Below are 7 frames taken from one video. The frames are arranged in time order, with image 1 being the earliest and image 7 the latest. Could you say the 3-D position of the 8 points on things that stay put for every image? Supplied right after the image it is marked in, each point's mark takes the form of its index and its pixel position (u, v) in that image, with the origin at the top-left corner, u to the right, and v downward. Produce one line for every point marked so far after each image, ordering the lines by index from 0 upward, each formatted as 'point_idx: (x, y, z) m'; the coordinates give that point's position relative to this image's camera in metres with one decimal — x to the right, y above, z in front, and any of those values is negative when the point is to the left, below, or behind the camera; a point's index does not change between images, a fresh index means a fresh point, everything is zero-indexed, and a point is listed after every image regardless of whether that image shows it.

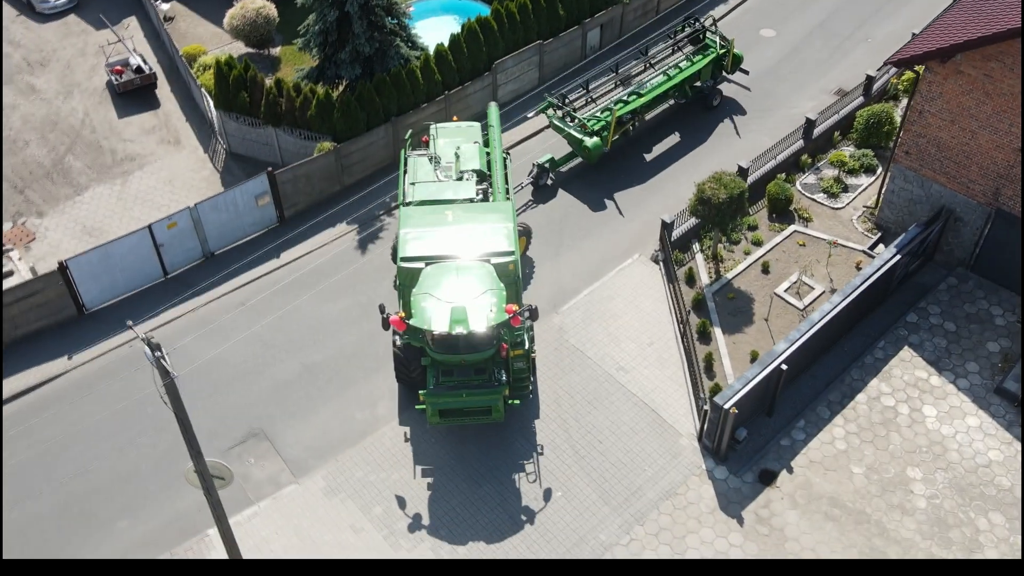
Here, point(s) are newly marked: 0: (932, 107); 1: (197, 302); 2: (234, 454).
0: (+9.0, +3.9, +18.7) m
1: (-7.2, -0.3, +19.8) m
2: (-5.4, -3.3, +16.9) m
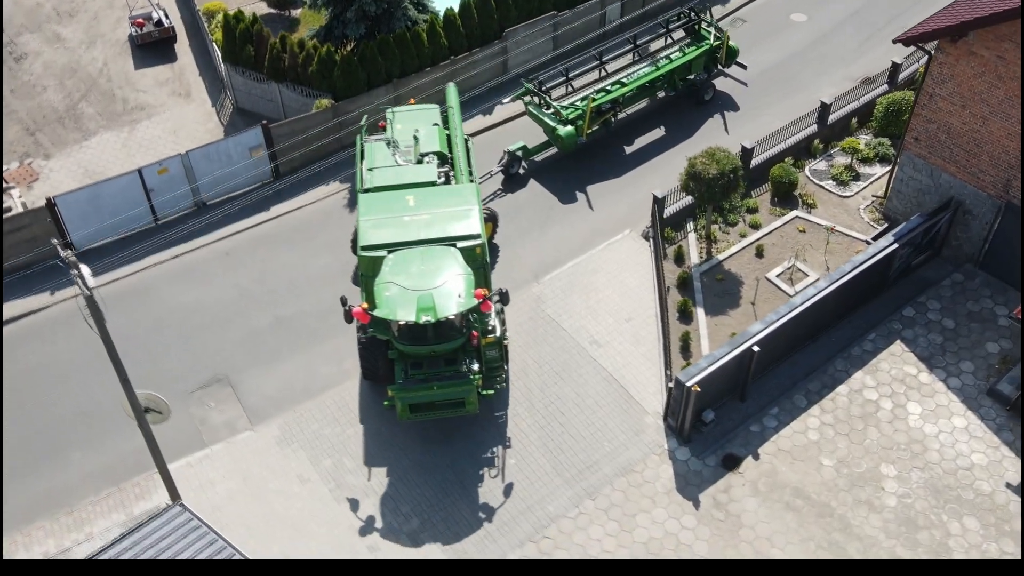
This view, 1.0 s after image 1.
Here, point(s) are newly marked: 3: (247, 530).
0: (+8.8, +4.0, +17.7) m
1: (-7.6, +0.9, +19.9) m
2: (-6.2, -2.2, +16.9) m
3: (-4.6, -4.2, +14.9) m
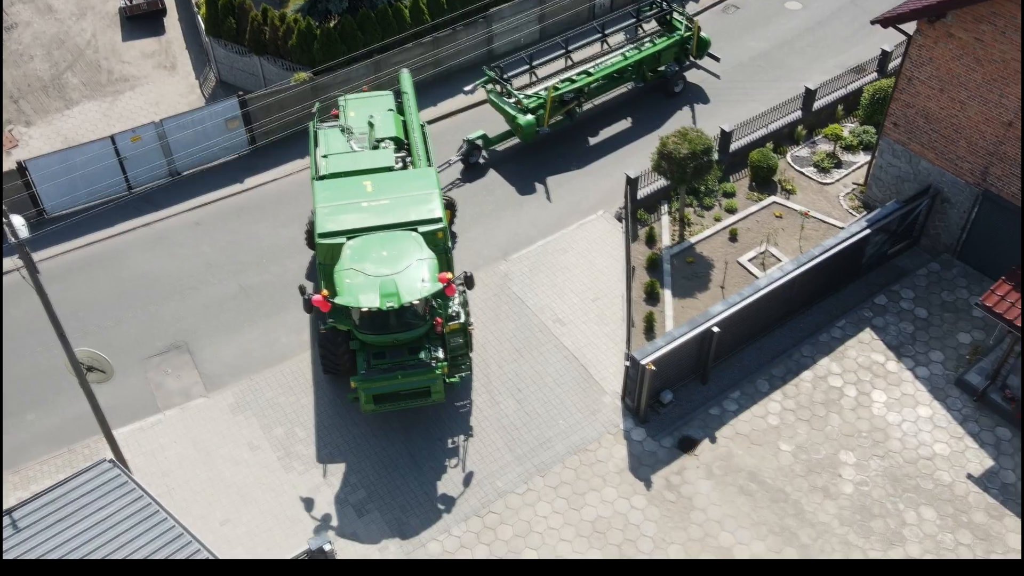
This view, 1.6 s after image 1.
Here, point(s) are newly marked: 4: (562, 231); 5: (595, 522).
0: (+8.2, +4.3, +17.3) m
1: (-8.2, +1.6, +19.9) m
2: (-7.0, -1.5, +16.8) m
3: (-5.5, -3.5, +14.8) m
4: (+1.1, +1.3, +19.6) m
5: (+1.4, -4.0, +14.6) m
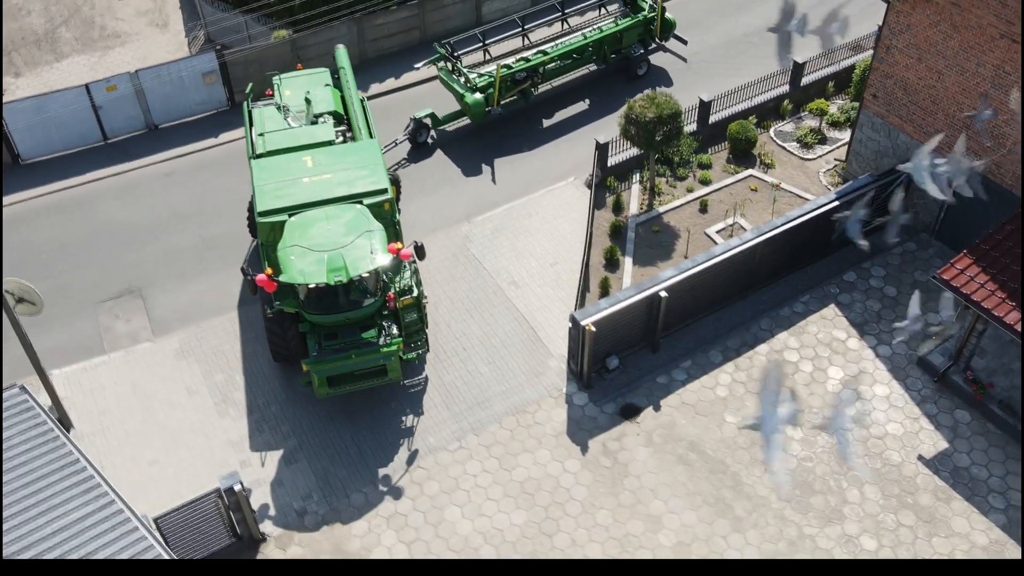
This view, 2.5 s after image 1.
0: (+7.4, +4.7, +16.6) m
1: (-8.9, +2.8, +20.0) m
2: (-8.0, -0.4, +16.9) m
3: (-6.6, -2.5, +14.8) m
4: (+0.4, +2.0, +19.2) m
5: (+0.2, -3.2, +14.3) m
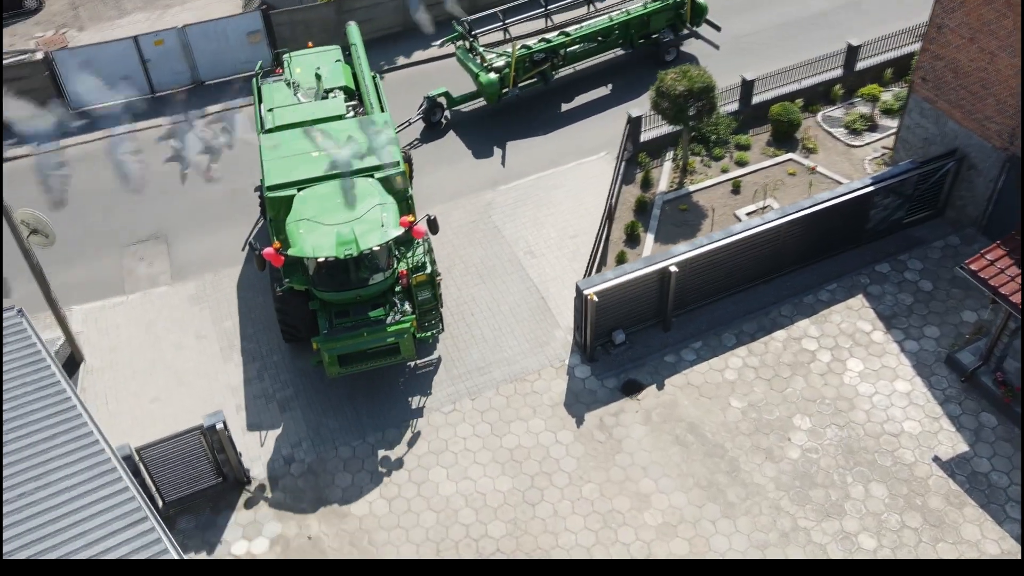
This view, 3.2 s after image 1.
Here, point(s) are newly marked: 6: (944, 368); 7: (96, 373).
0: (+8.0, +4.8, +15.7) m
1: (-8.1, +4.0, +20.4) m
2: (-7.7, +0.7, +17.3) m
3: (-6.6, -1.5, +15.2) m
4: (+1.0, +2.6, +18.9) m
5: (0.0, -2.6, +14.0) m
6: (+7.4, -1.4, +14.8) m
7: (-7.3, -1.5, +15.1) m
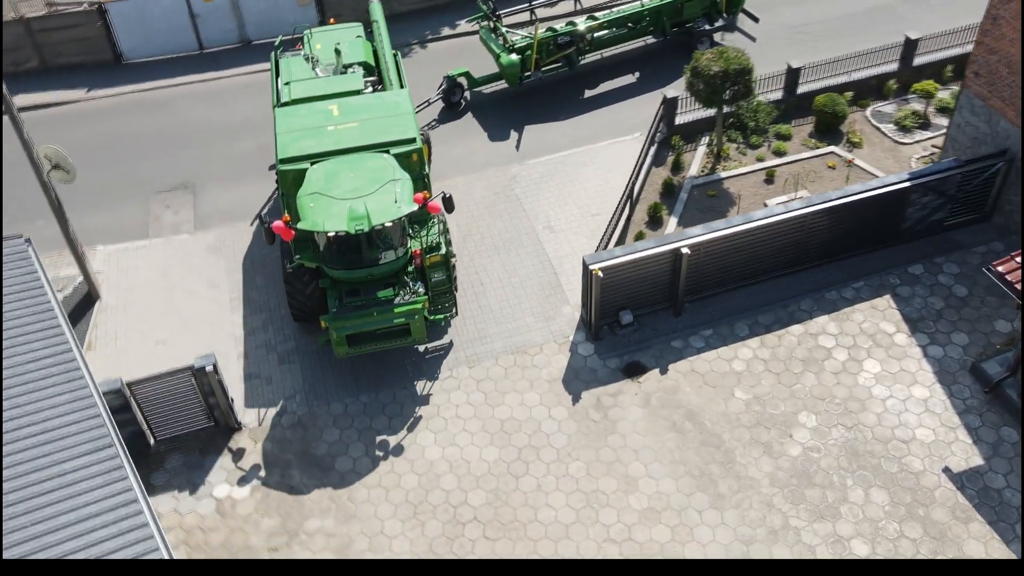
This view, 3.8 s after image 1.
0: (+8.5, +4.7, +14.7) m
1: (-7.2, +5.1, +20.8) m
2: (-7.2, +1.8, +17.7) m
3: (-6.6, -0.4, +15.5) m
4: (+1.7, +3.0, +18.5) m
5: (-0.1, -2.1, +13.8) m
6: (+7.3, -1.5, +14.0) m
7: (-7.2, -0.4, +15.4) m
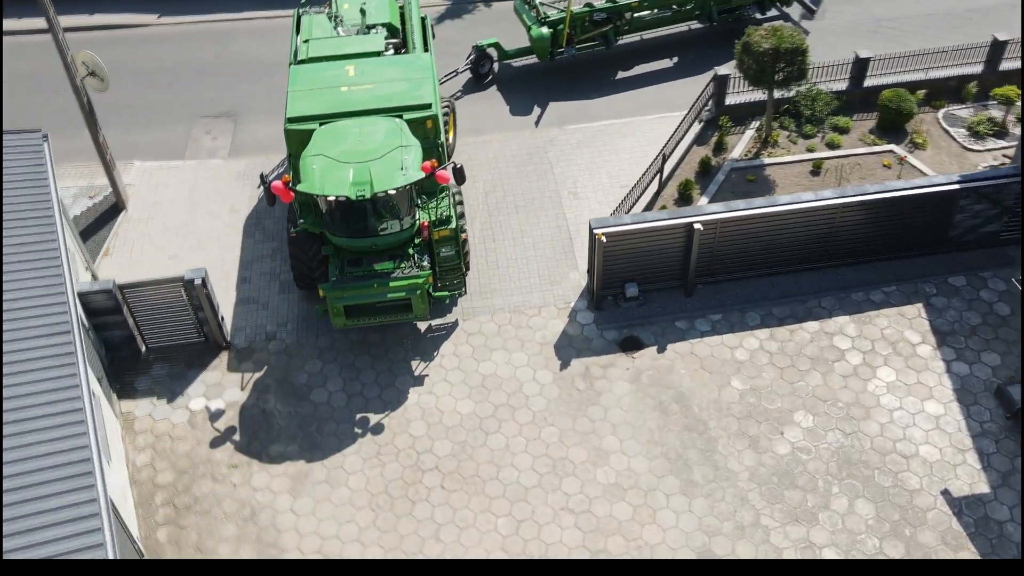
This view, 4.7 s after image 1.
0: (+9.0, +4.3, +13.4) m
1: (-5.7, +6.7, +21.1) m
2: (-6.5, +3.4, +18.0) m
3: (-6.3, +1.1, +15.8) m
4: (+2.5, +3.5, +17.9) m
5: (-0.4, -1.4, +13.5) m
6: (+7.1, -1.7, +12.8) m
7: (-6.9, +1.2, +15.8) m
